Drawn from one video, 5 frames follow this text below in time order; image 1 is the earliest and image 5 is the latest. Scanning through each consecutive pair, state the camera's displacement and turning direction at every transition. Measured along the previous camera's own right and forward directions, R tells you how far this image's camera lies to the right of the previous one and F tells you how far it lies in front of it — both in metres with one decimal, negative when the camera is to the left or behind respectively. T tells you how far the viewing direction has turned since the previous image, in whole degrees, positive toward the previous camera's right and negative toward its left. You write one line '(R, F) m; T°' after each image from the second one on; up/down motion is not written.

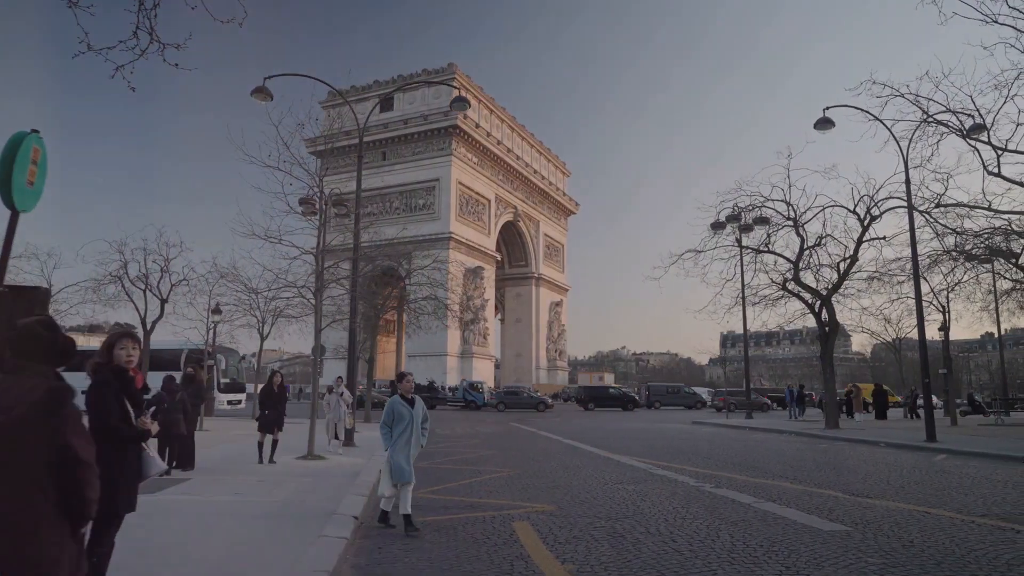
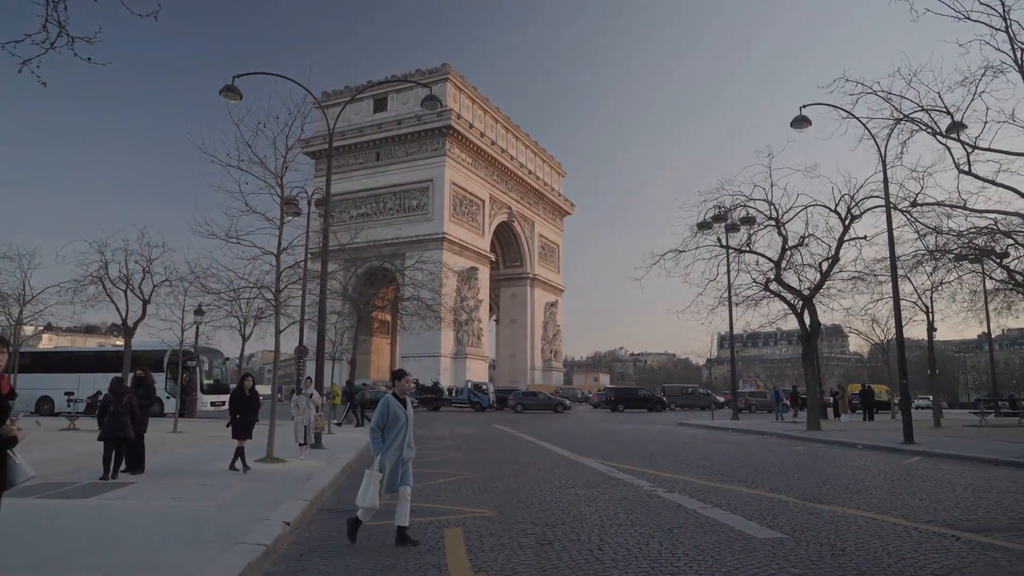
(+0.6, +0.2) m; 0°
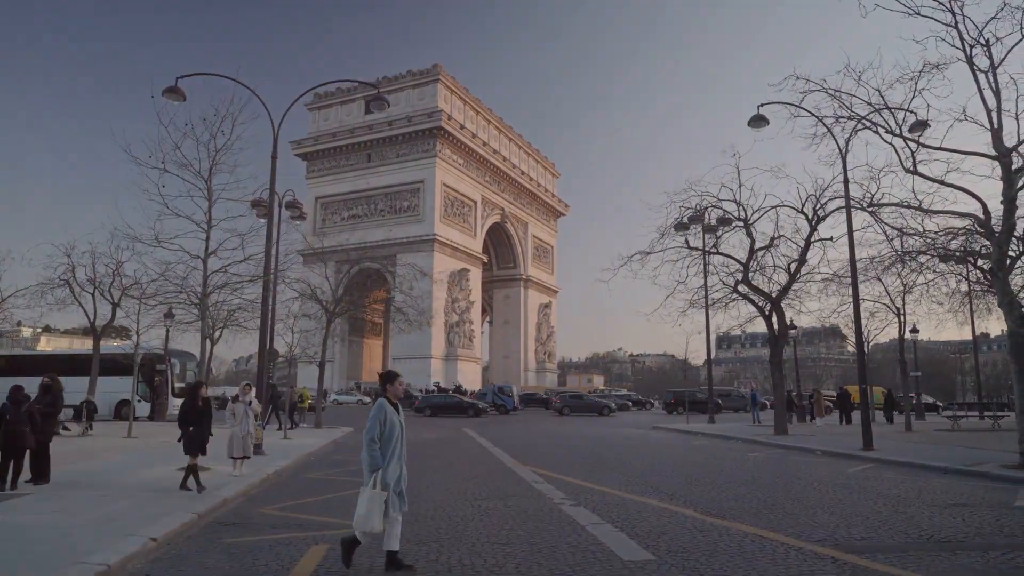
(+1.2, +0.3) m; 0°
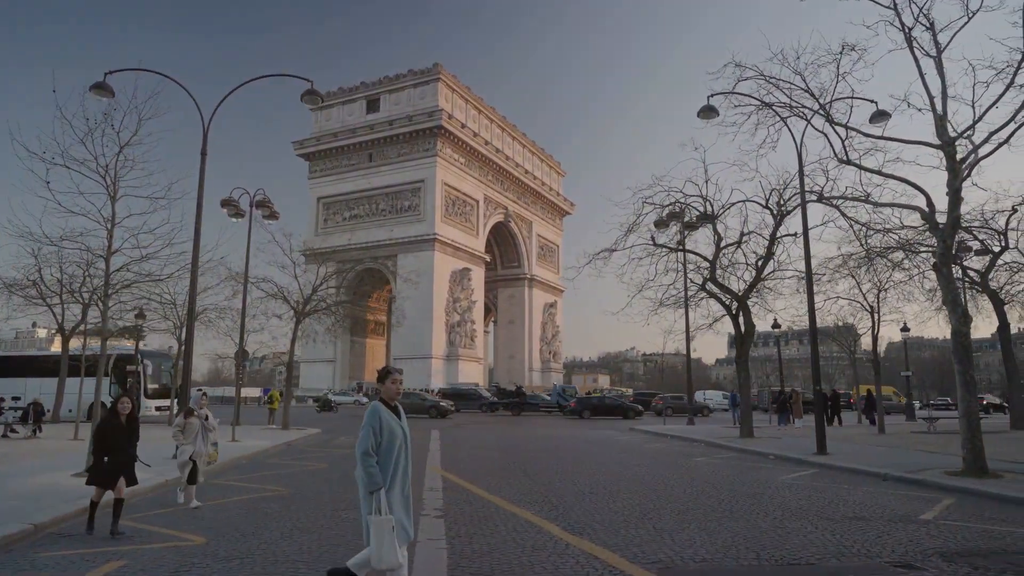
(+1.7, +0.5) m; -1°
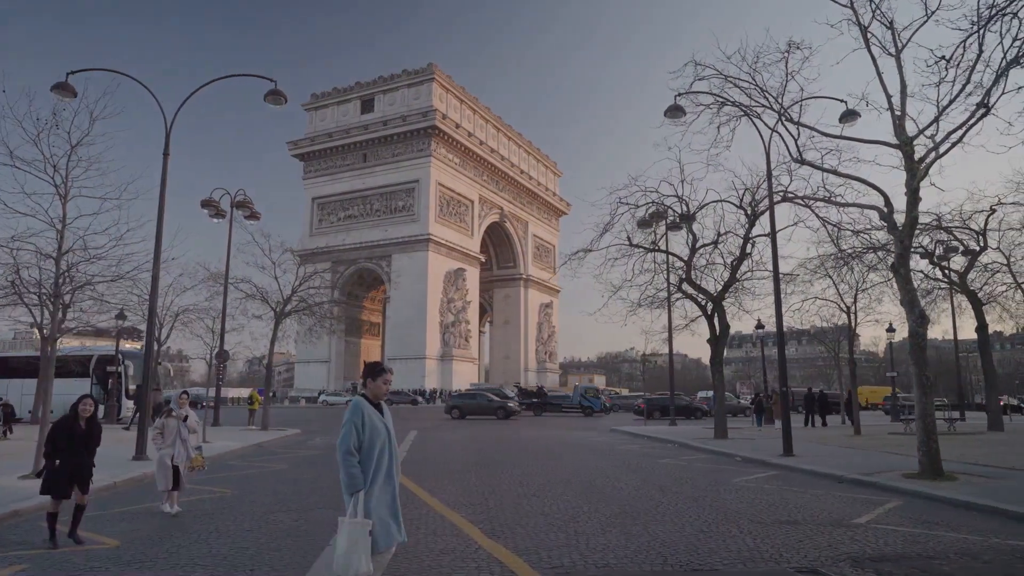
(+0.8, +0.1) m; 0°
